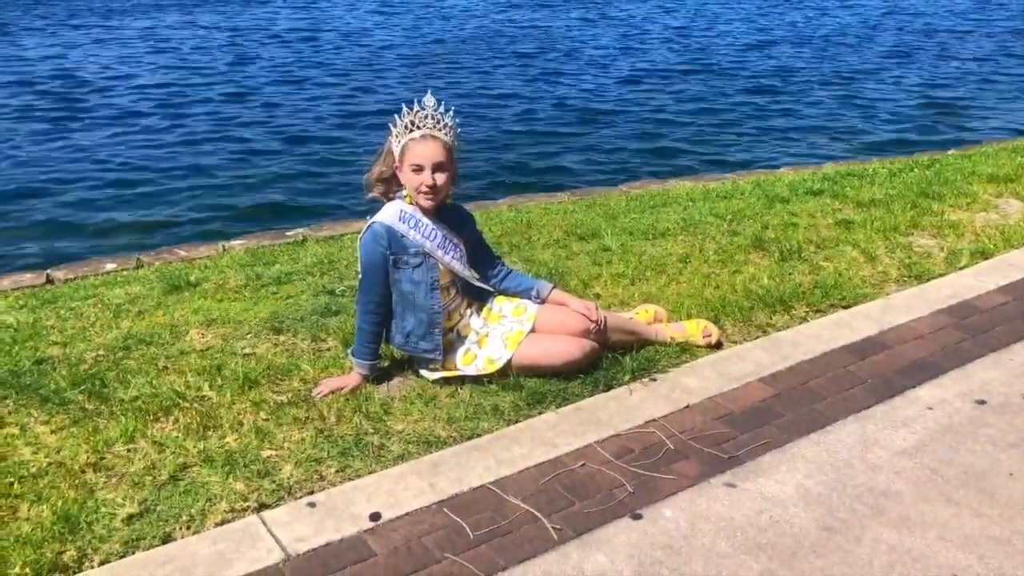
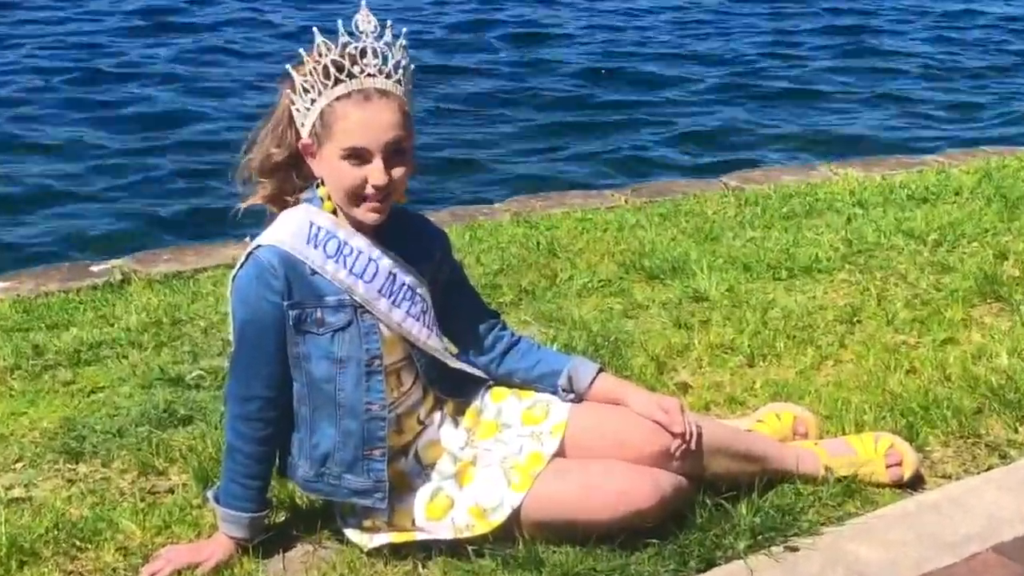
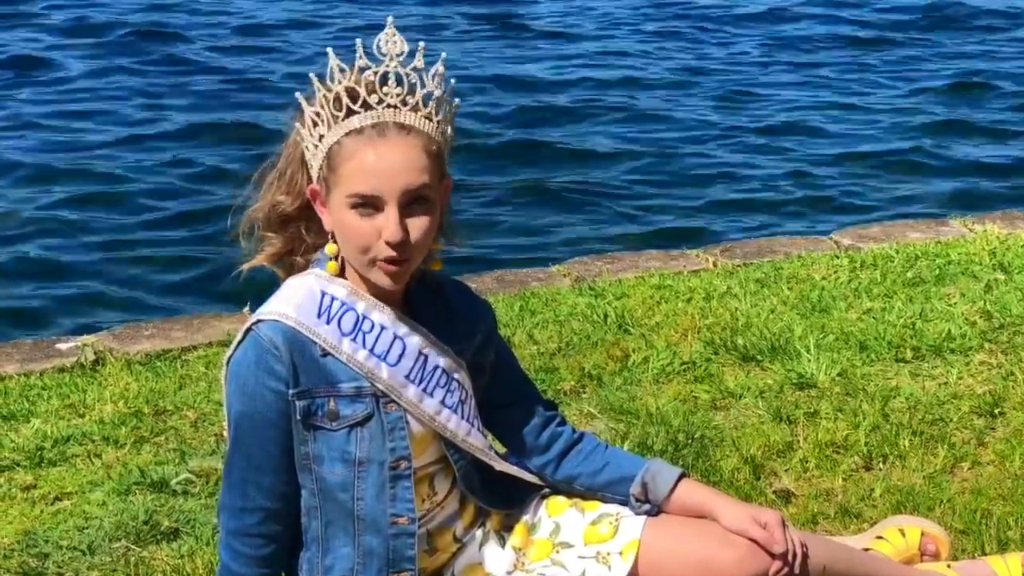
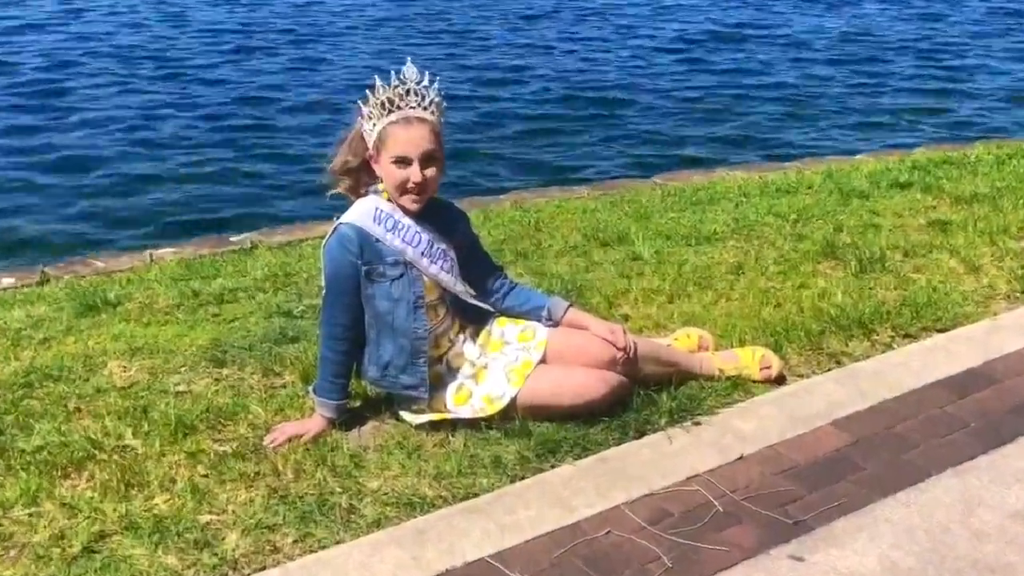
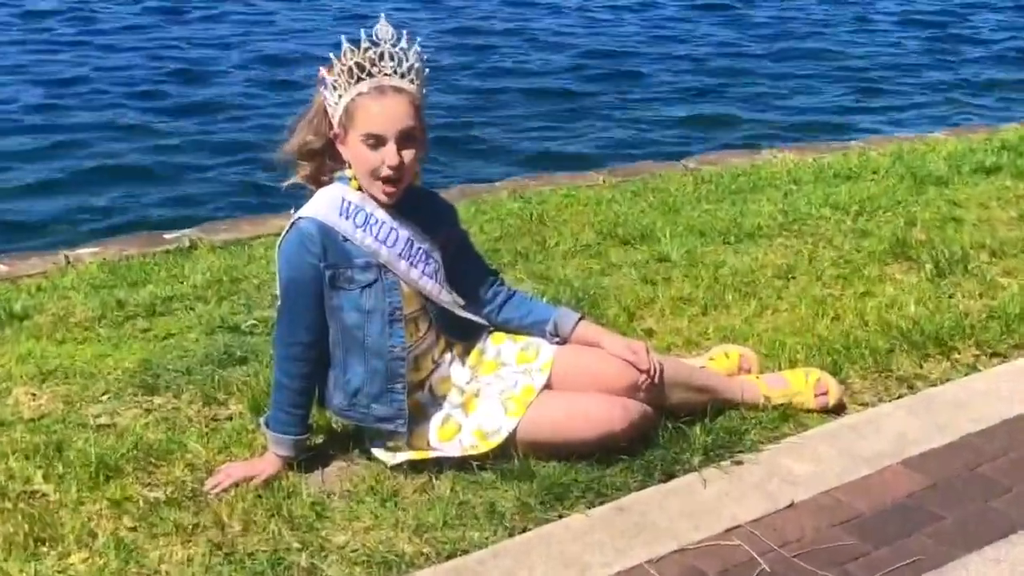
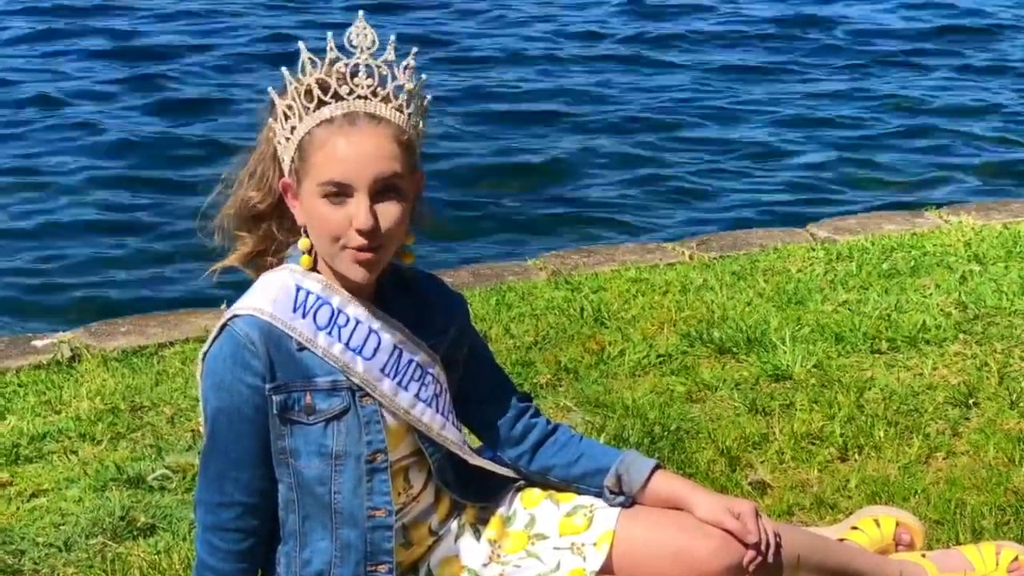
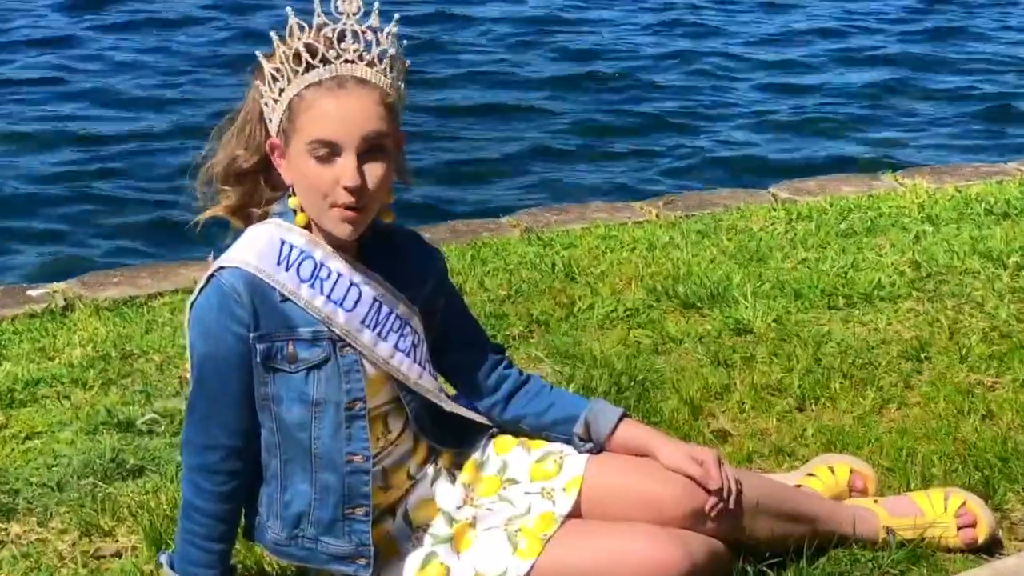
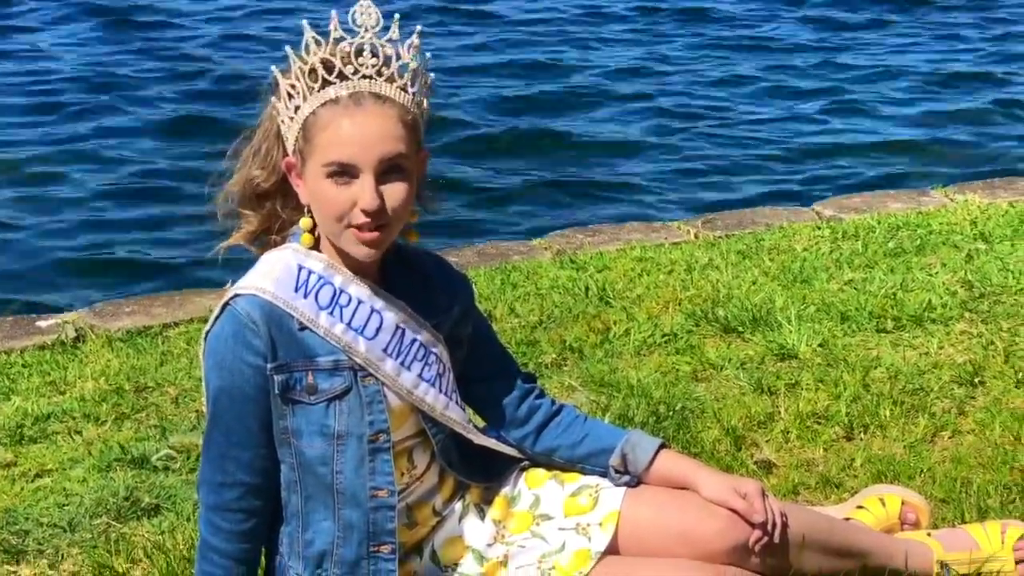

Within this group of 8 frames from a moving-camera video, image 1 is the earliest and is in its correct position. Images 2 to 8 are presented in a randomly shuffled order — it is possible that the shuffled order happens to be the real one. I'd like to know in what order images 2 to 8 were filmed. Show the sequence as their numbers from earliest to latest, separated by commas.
4, 5, 2, 7, 3, 8, 6
